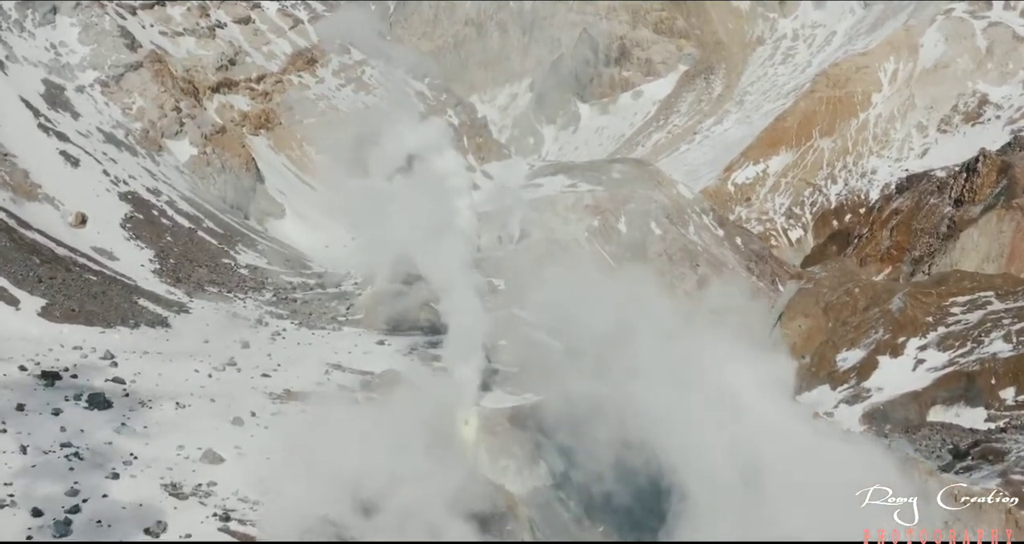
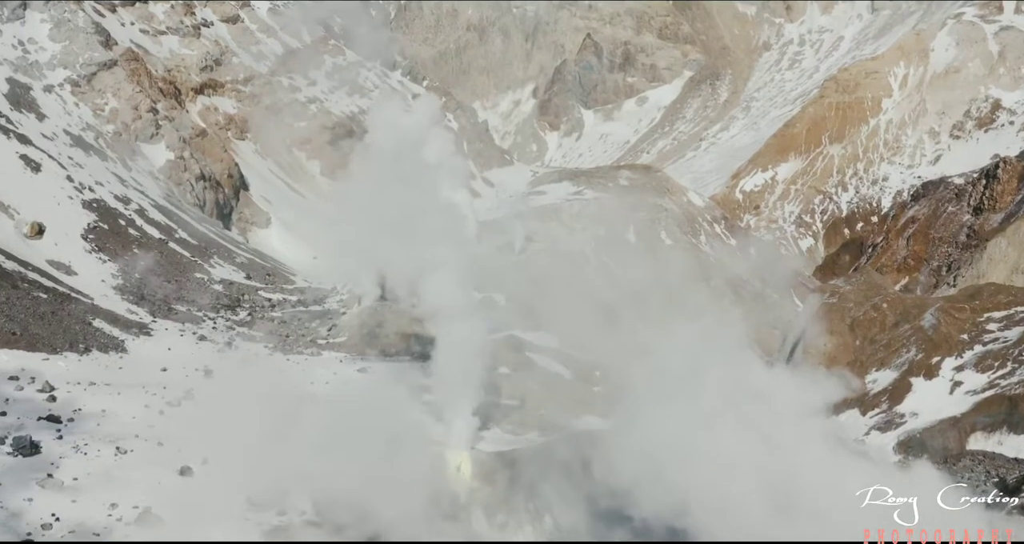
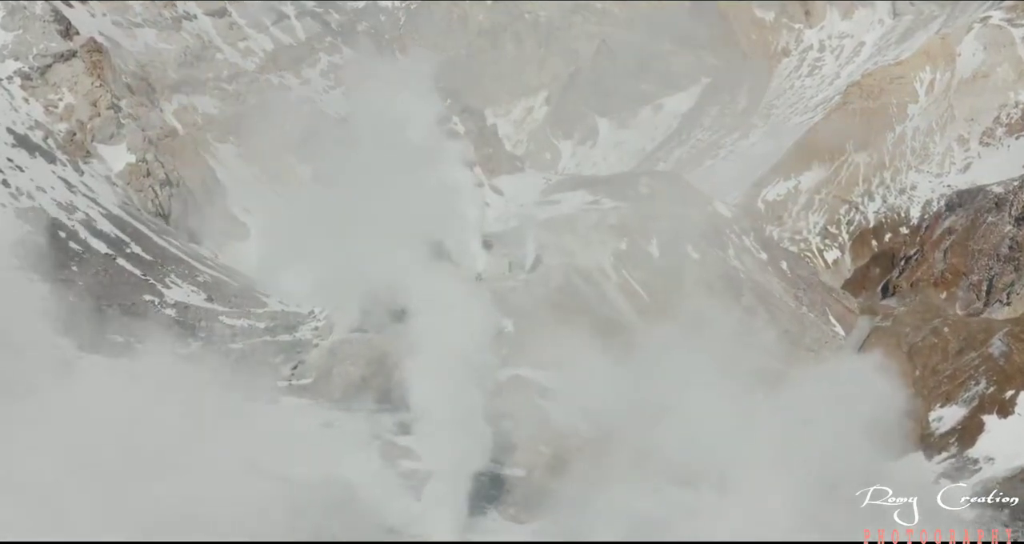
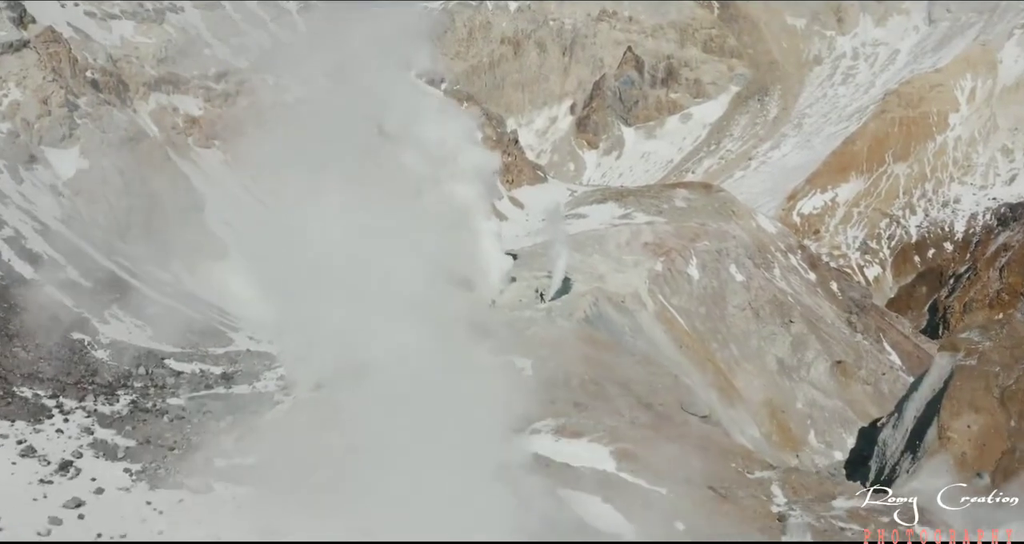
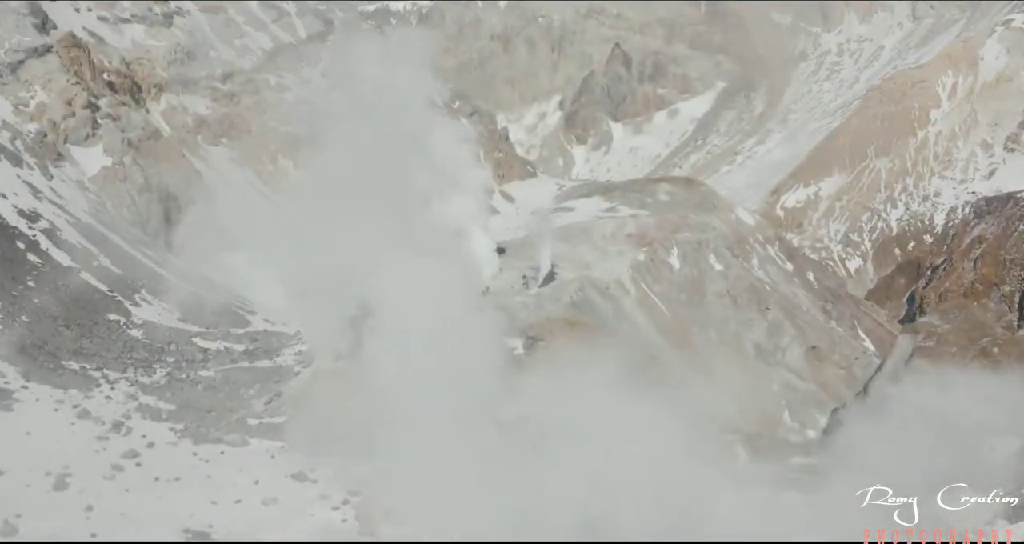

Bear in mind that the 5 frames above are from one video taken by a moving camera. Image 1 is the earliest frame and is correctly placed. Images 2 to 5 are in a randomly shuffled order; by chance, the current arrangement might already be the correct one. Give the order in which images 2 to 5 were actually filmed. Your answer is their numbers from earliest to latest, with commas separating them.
2, 3, 5, 4
